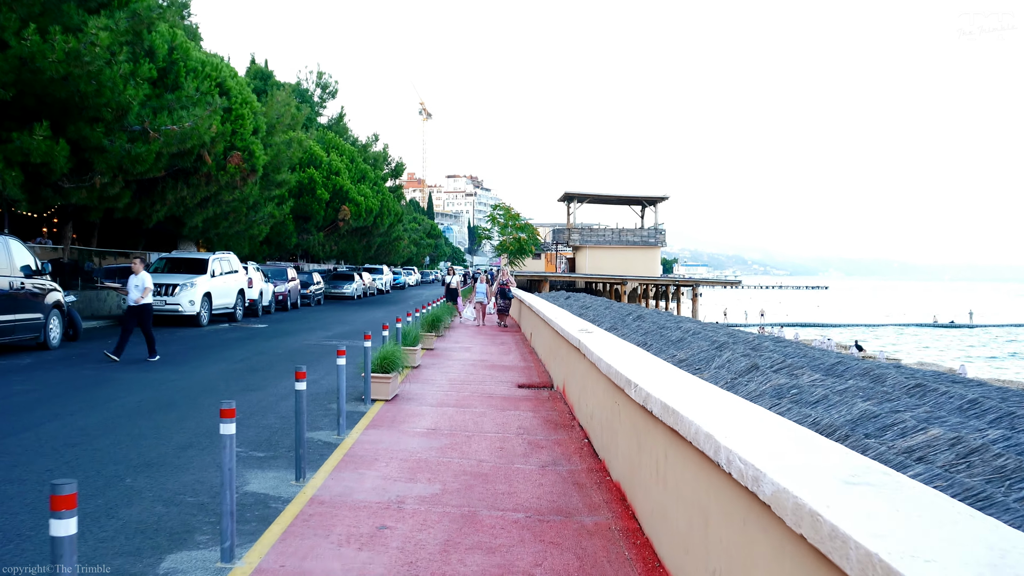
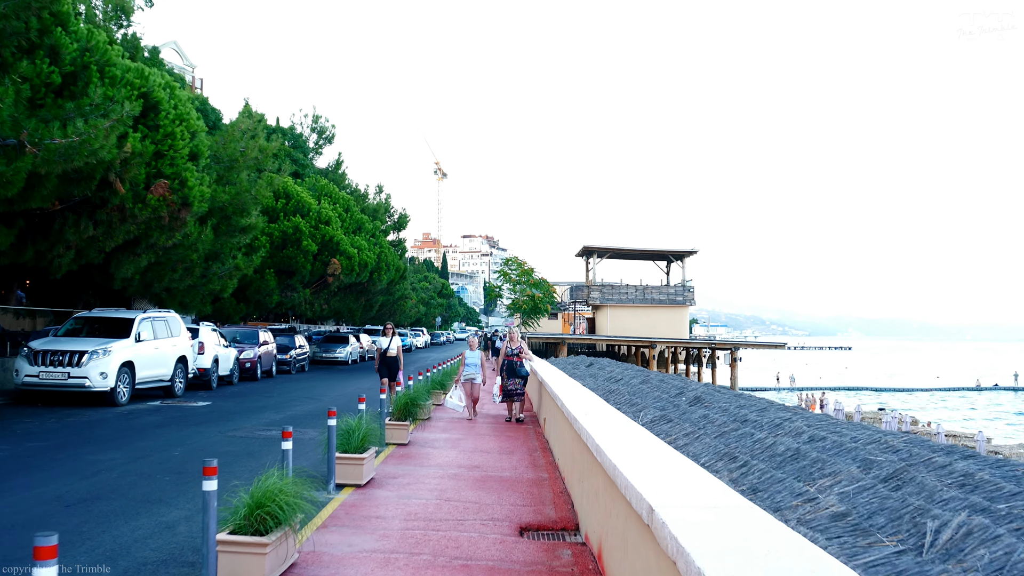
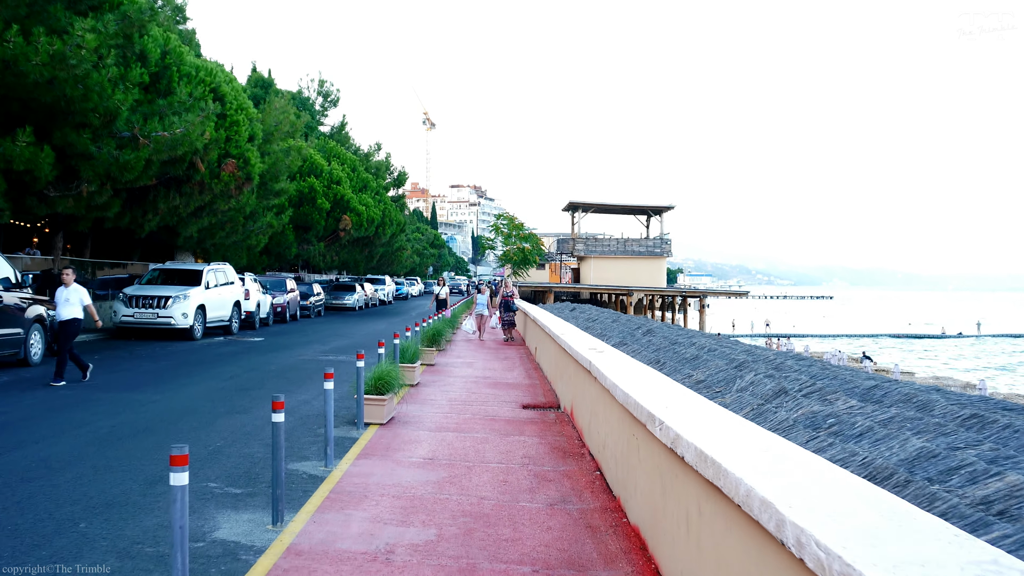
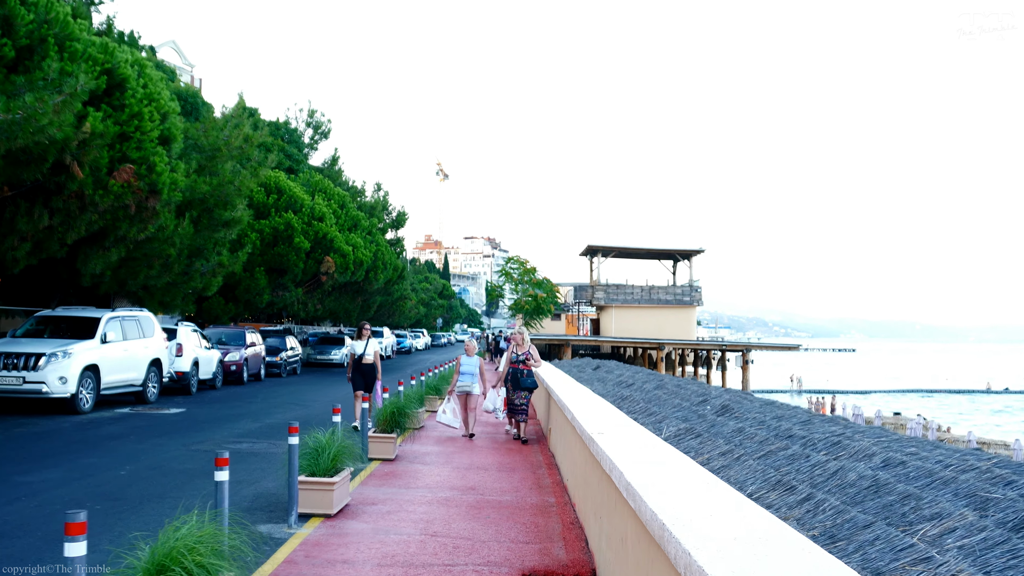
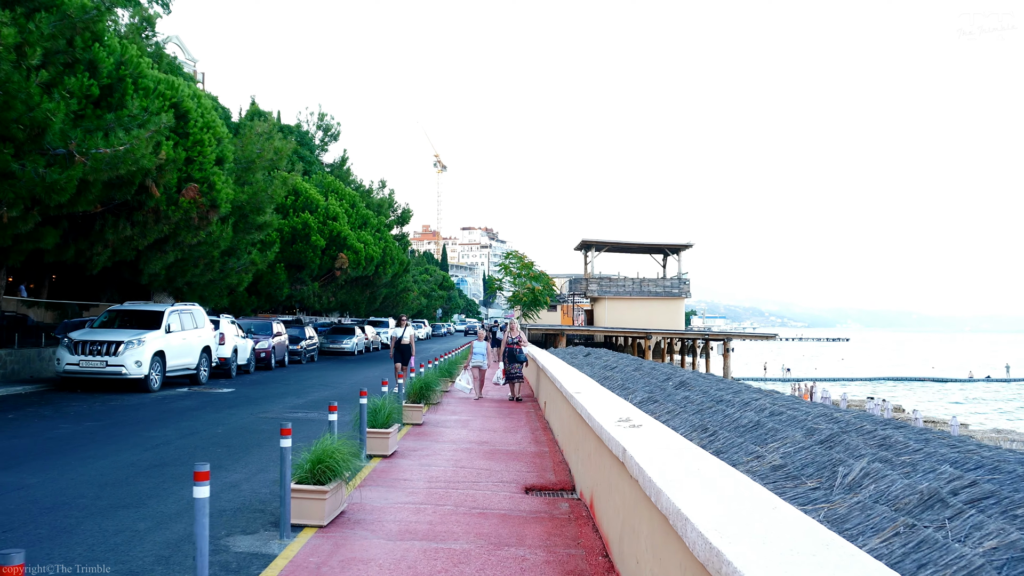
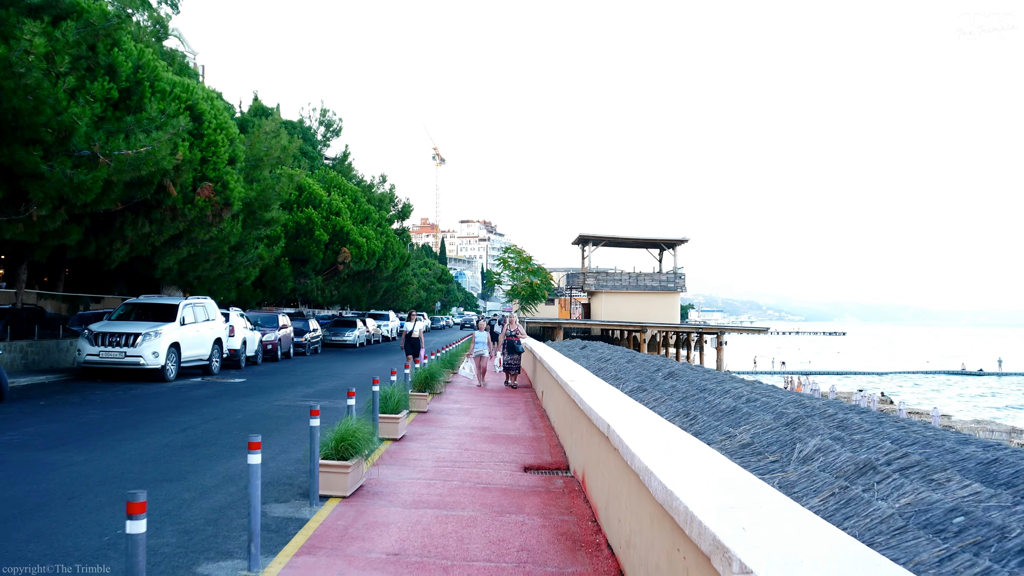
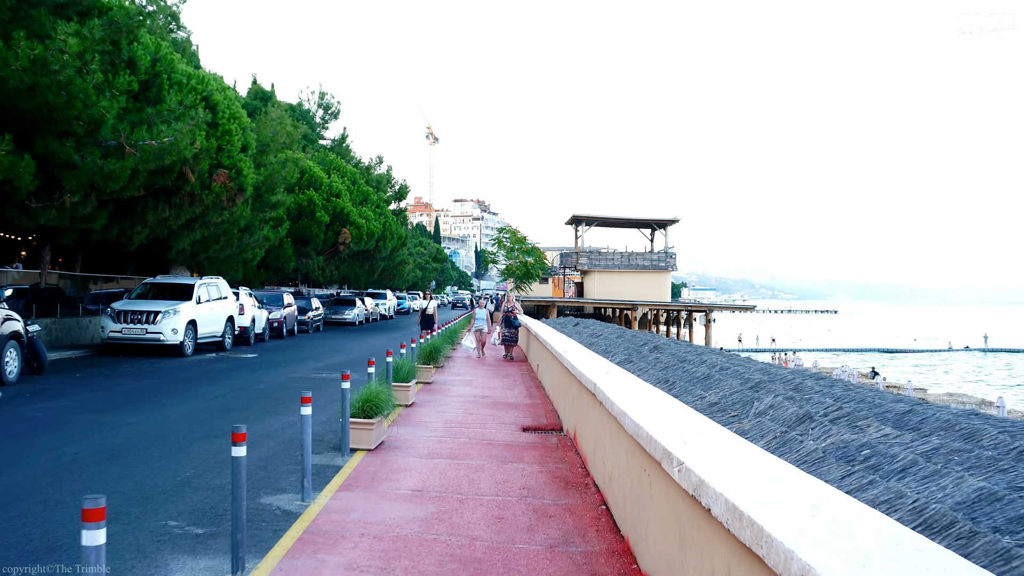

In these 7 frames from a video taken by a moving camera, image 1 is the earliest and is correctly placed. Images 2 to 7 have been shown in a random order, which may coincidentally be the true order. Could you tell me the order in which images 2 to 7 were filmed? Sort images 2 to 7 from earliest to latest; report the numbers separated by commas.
3, 7, 6, 5, 2, 4
